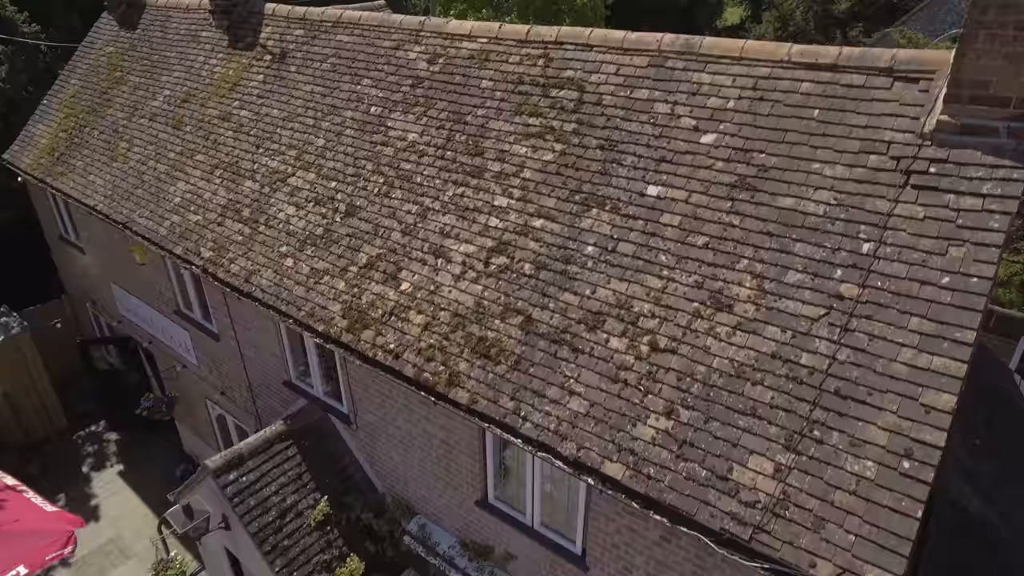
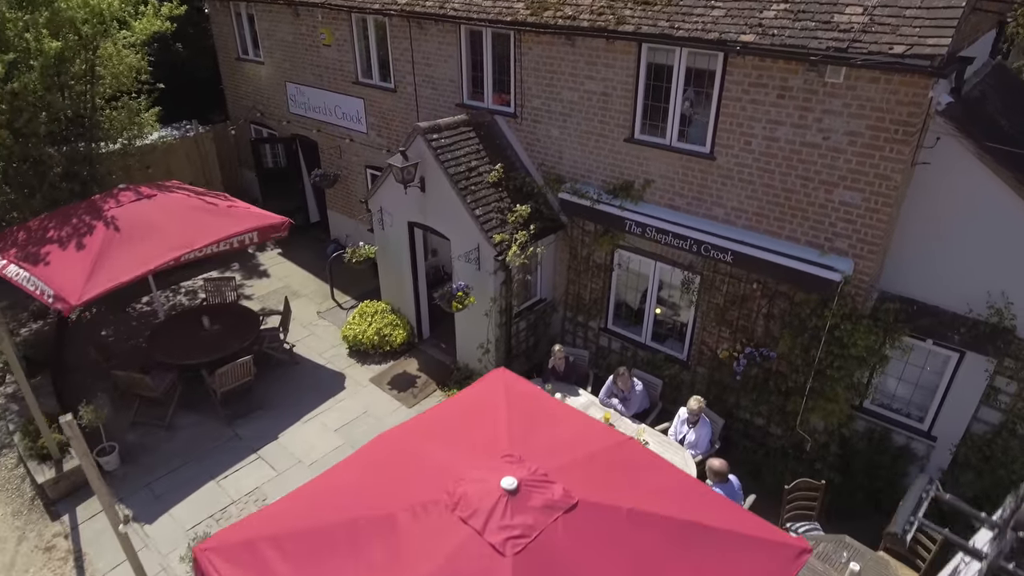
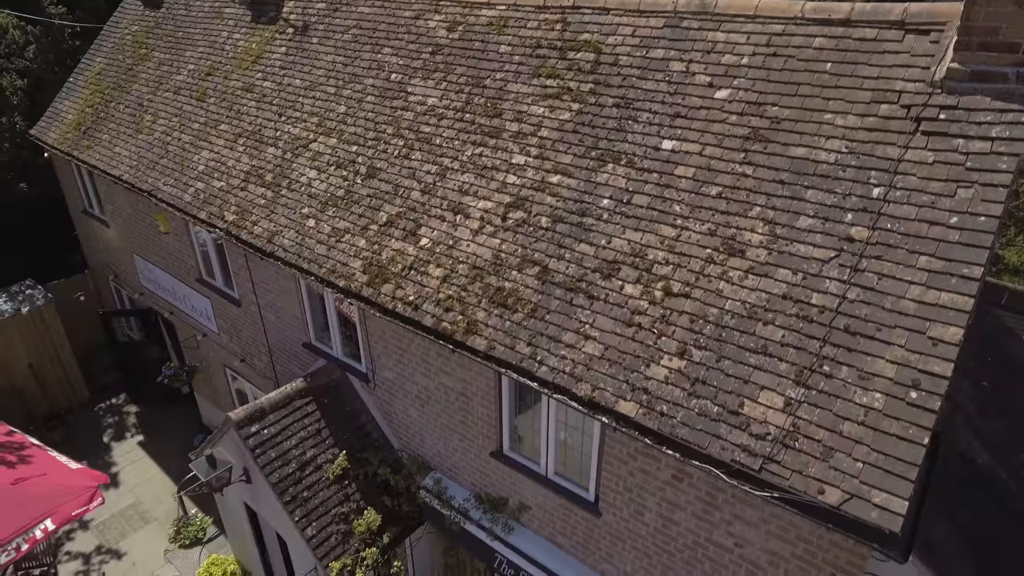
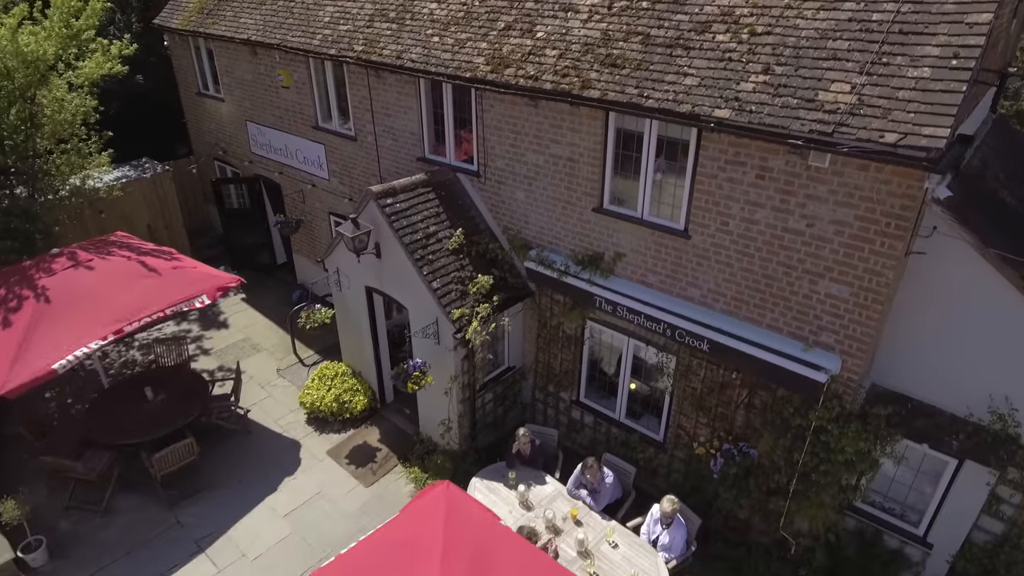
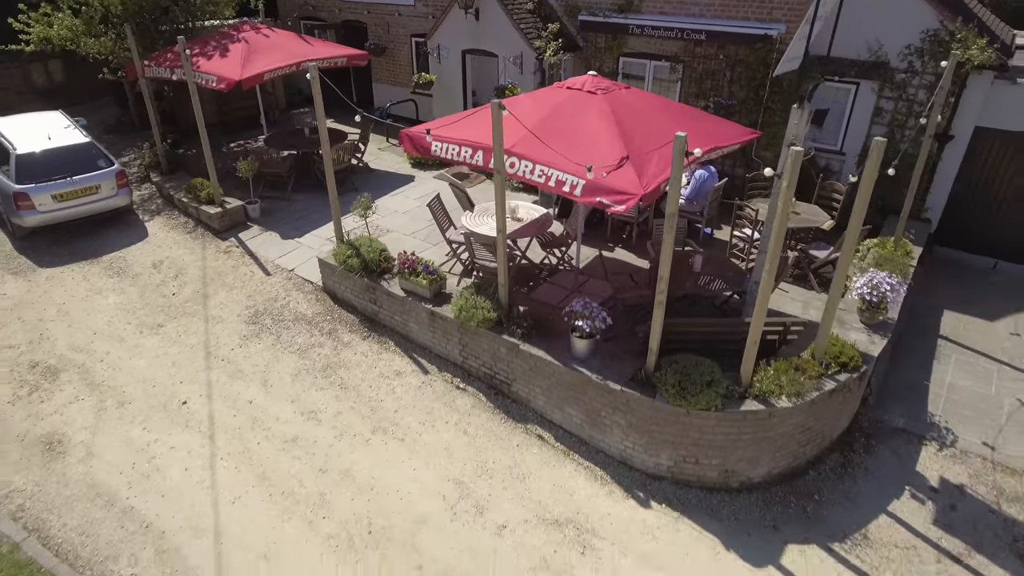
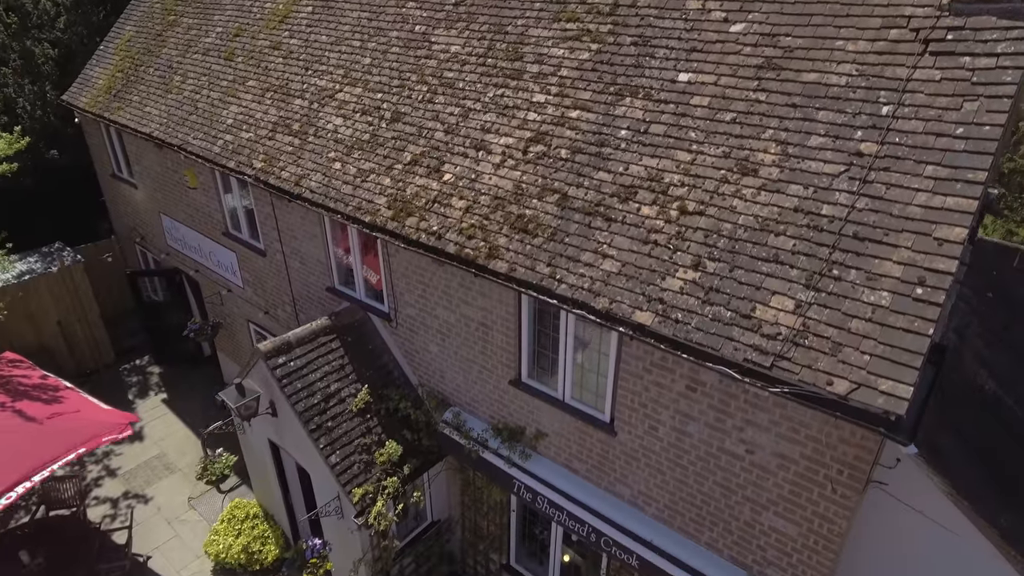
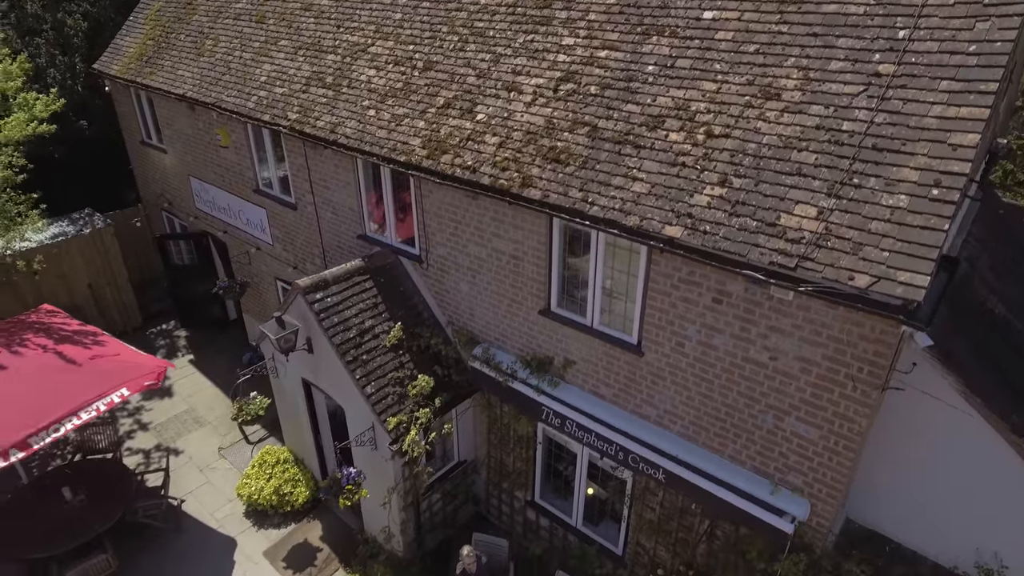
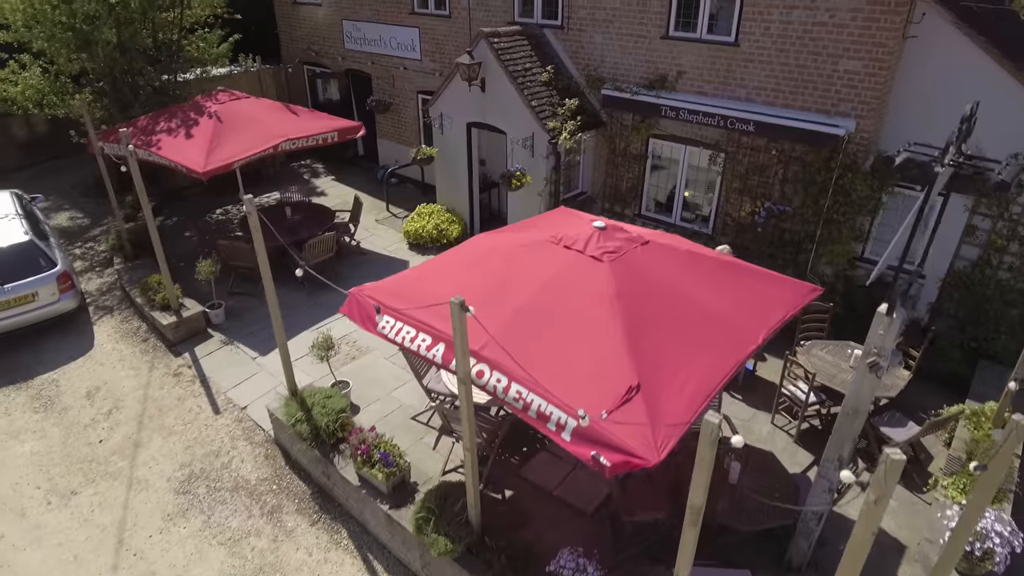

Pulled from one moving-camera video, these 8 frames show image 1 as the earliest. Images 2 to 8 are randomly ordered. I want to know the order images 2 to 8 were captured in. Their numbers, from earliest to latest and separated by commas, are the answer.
3, 6, 7, 4, 2, 8, 5
